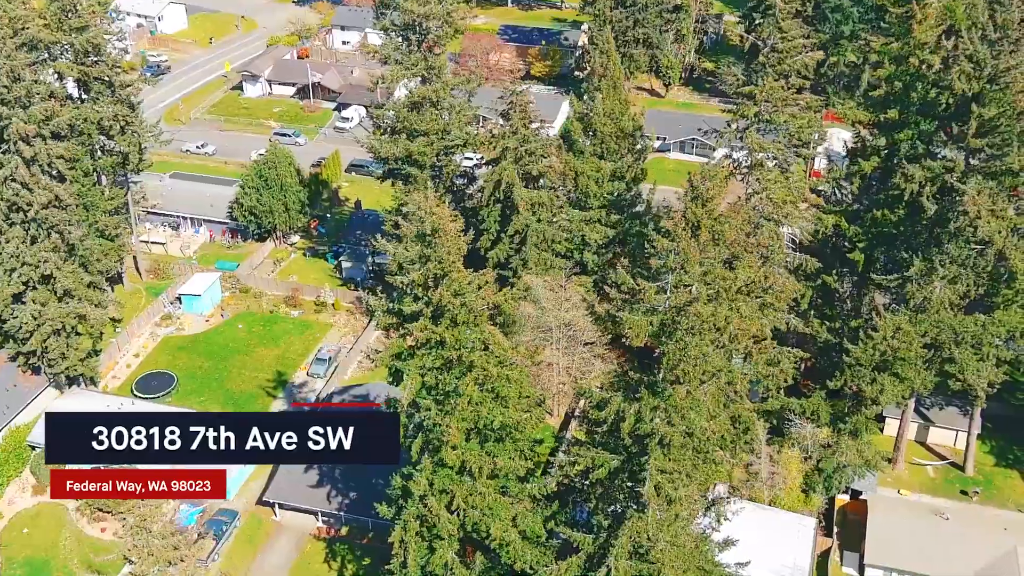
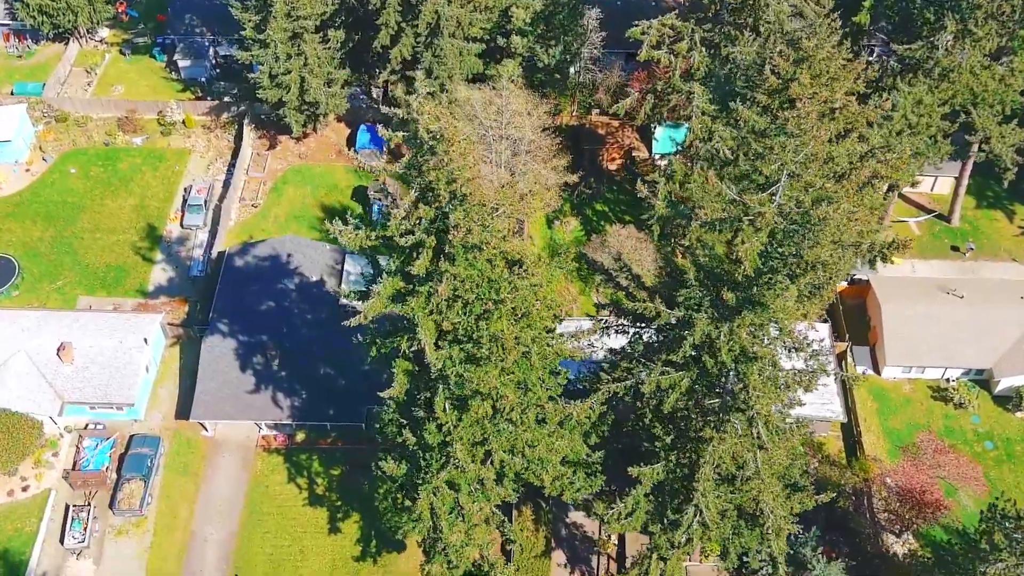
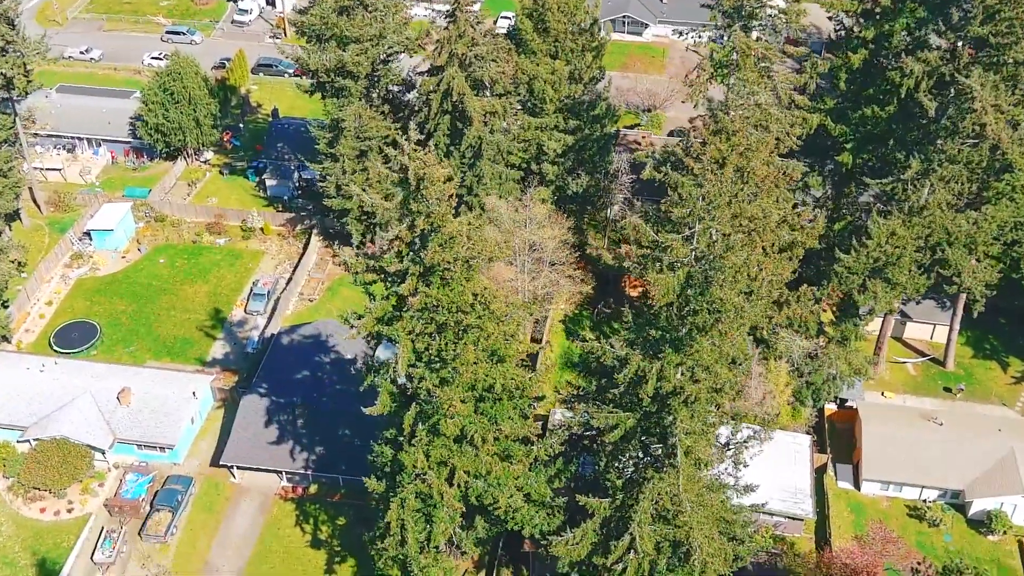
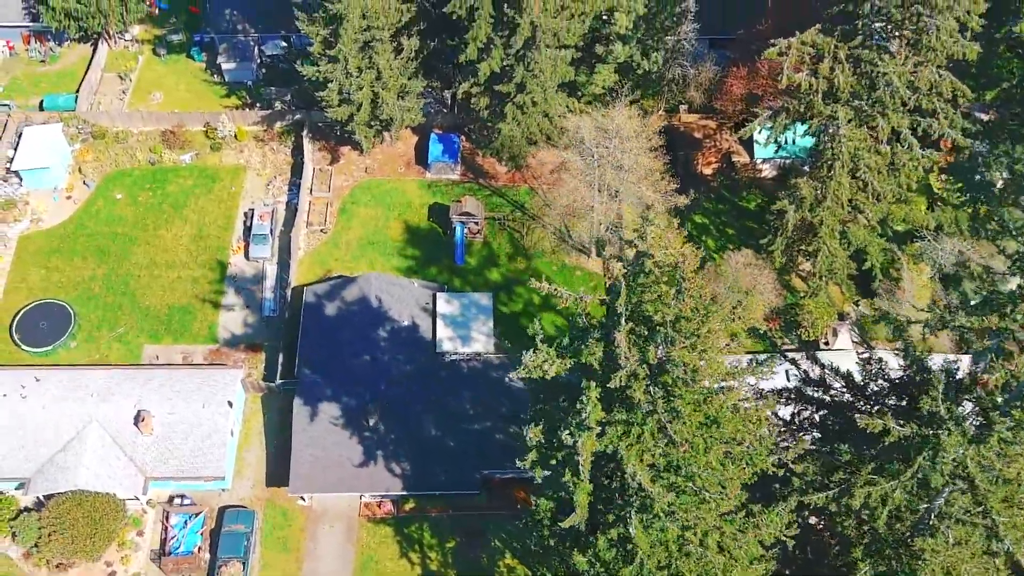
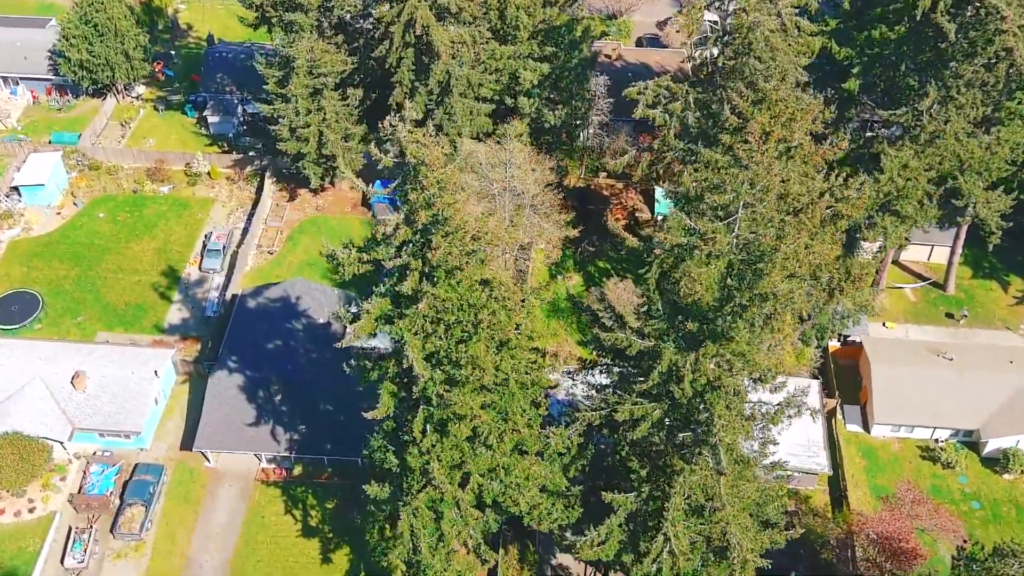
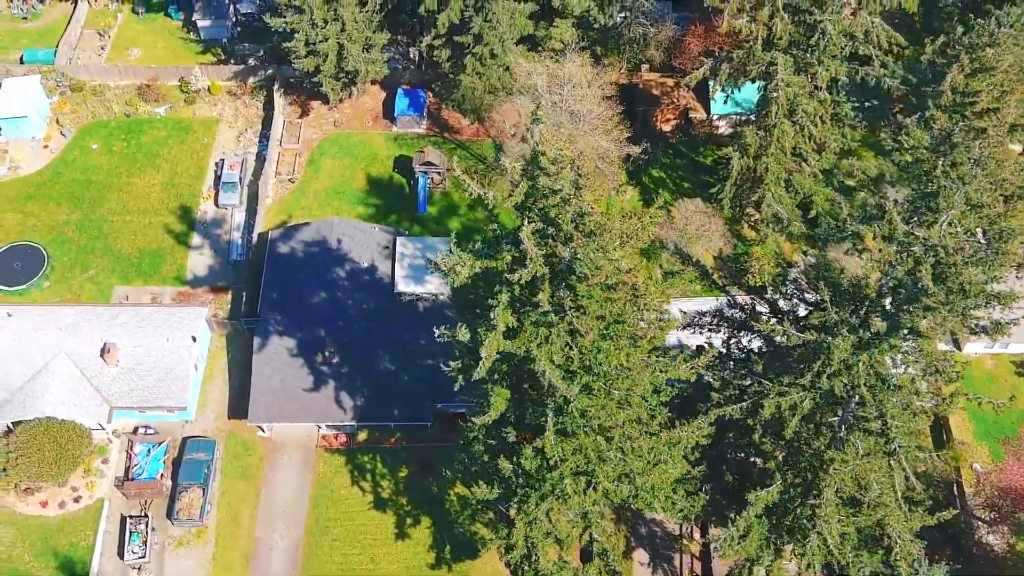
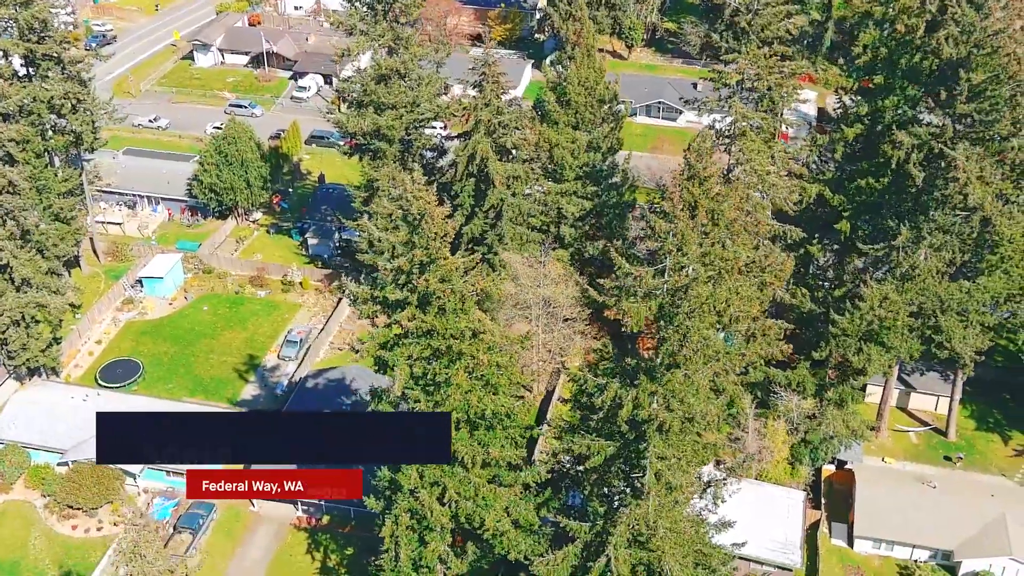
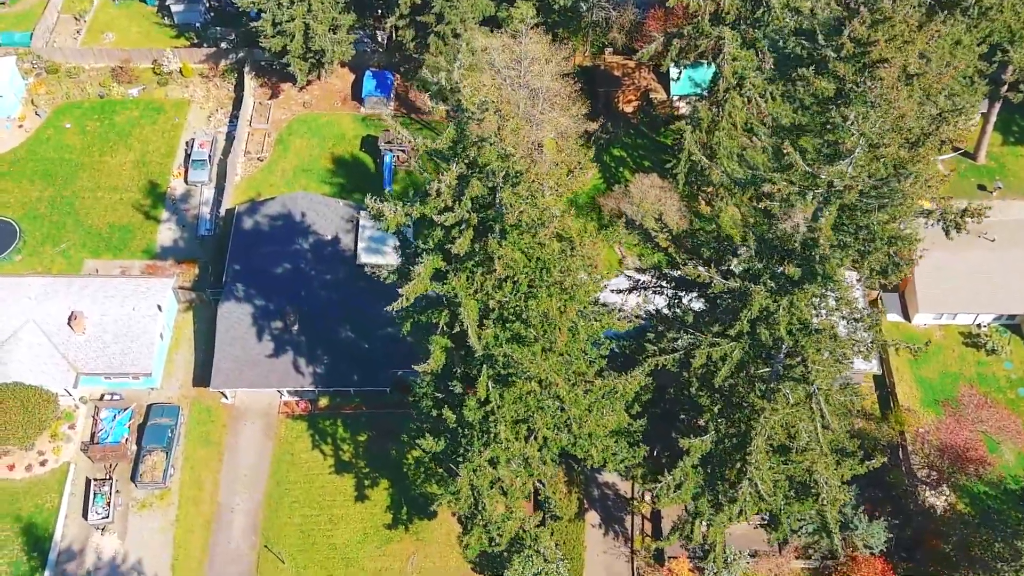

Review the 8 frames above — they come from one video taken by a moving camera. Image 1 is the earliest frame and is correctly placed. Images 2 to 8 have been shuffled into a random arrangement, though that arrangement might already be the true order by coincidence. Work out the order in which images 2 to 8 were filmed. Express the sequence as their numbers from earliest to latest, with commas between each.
7, 3, 5, 2, 8, 6, 4
